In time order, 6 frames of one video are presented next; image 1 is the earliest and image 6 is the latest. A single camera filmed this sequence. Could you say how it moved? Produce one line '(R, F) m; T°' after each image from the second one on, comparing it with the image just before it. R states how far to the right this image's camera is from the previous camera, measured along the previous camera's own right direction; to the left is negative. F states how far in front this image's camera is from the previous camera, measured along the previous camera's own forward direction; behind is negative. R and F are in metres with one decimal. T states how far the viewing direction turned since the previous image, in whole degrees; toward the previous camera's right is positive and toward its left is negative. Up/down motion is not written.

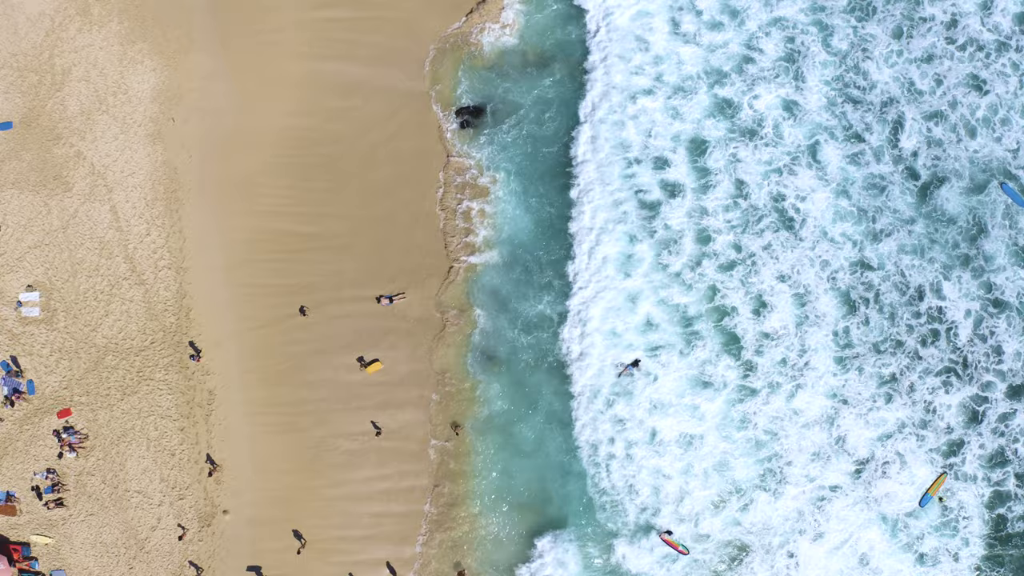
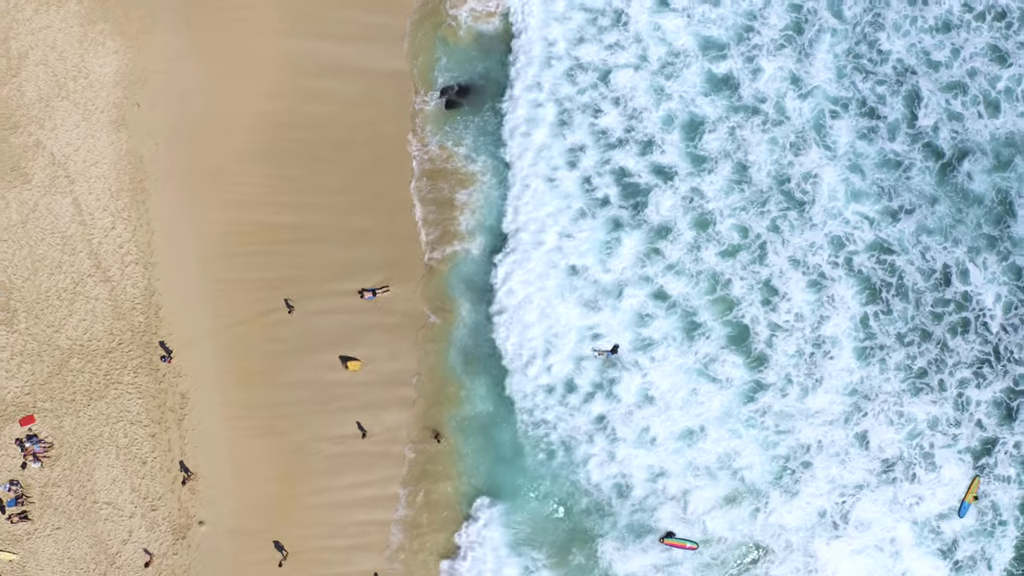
(+0.6, +1.7) m; -1°
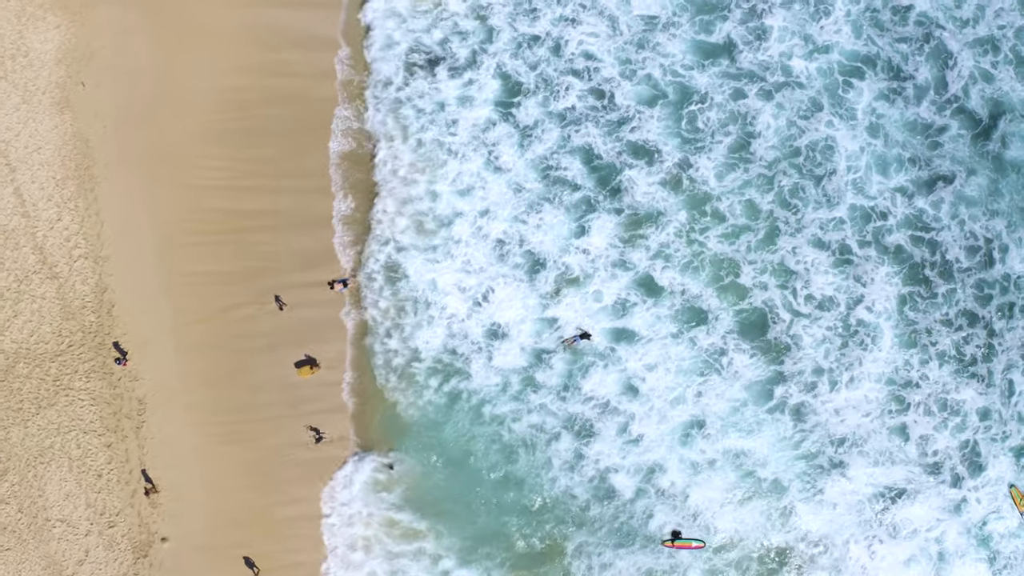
(+0.9, +2.3) m; -1°
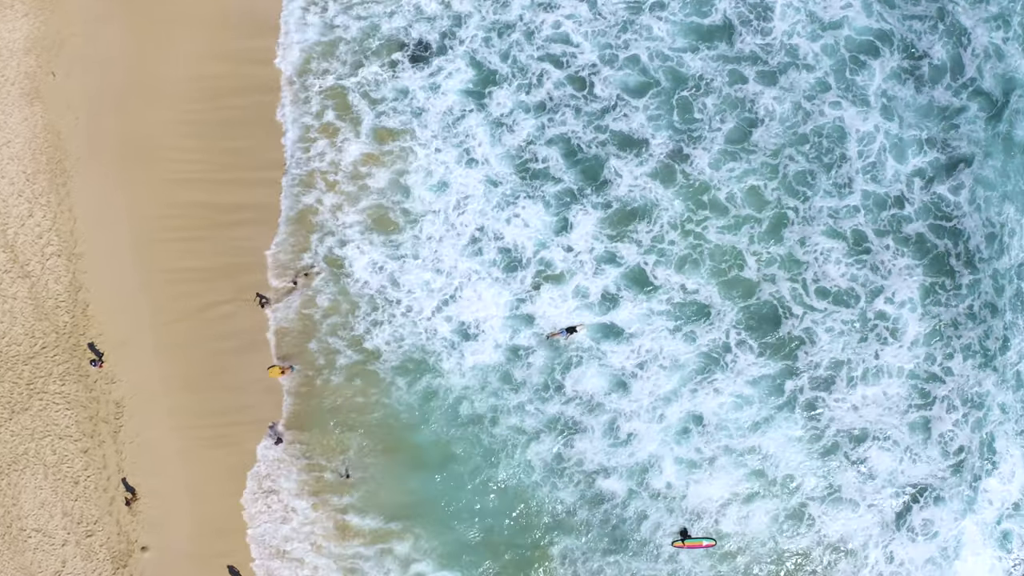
(+0.4, +1.0) m; -1°
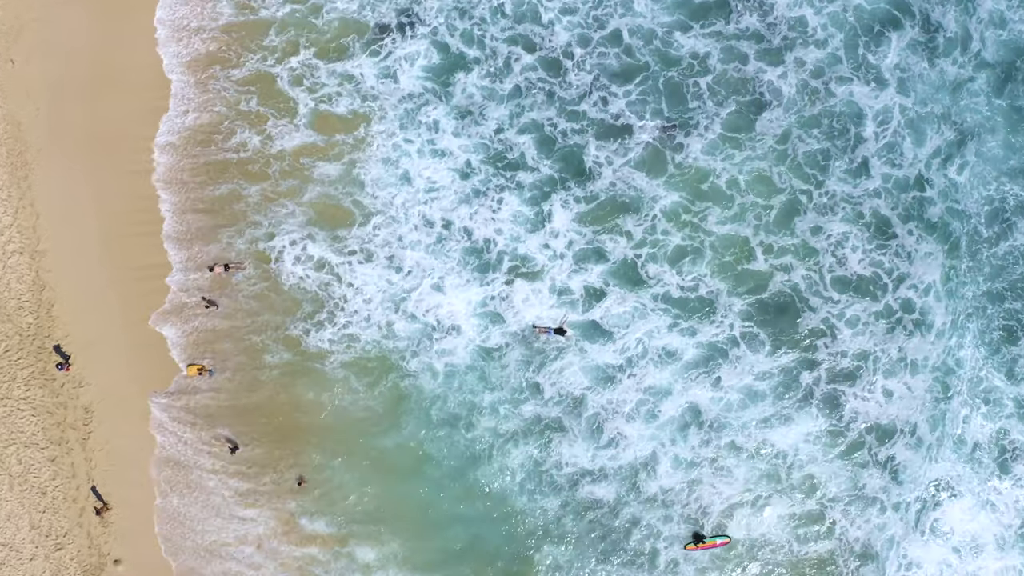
(+0.5, +1.2) m; 0°
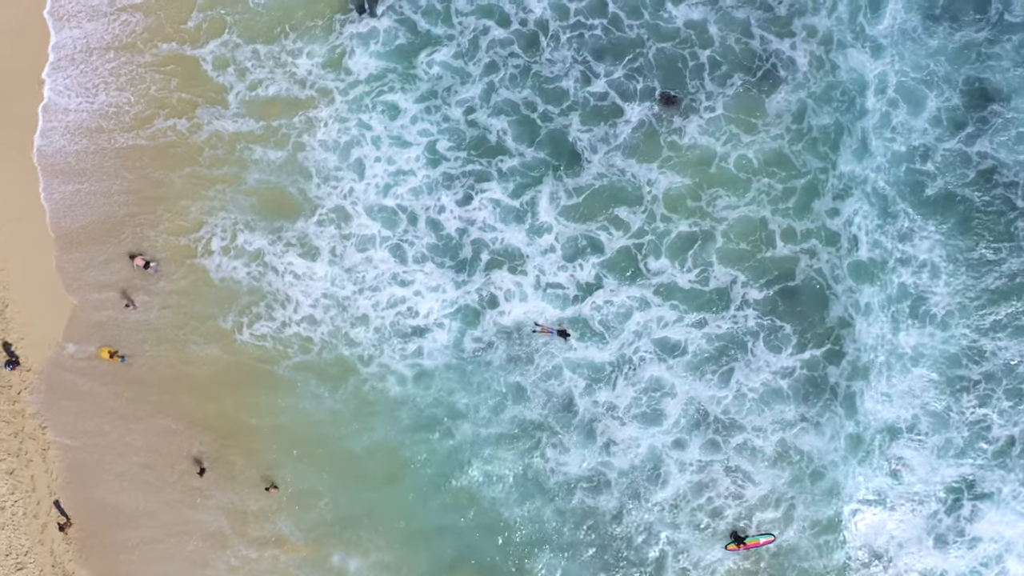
(+0.4, +1.6) m; -1°
